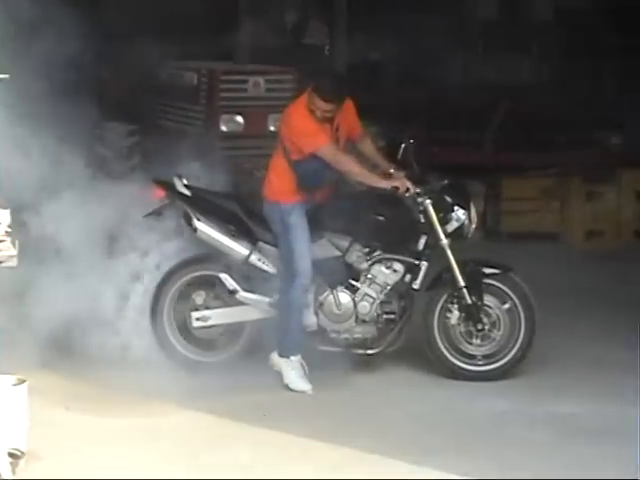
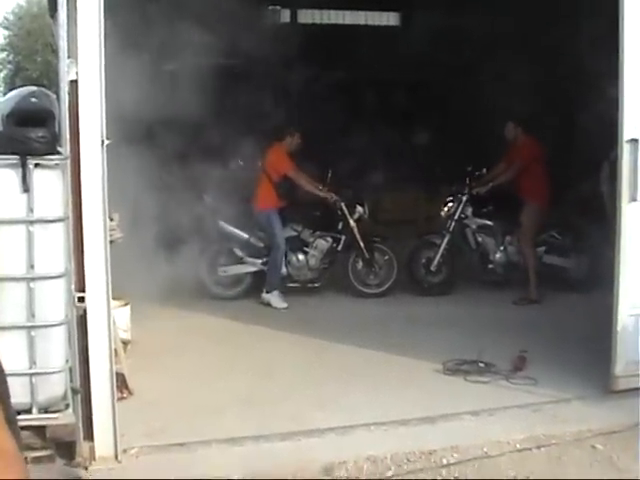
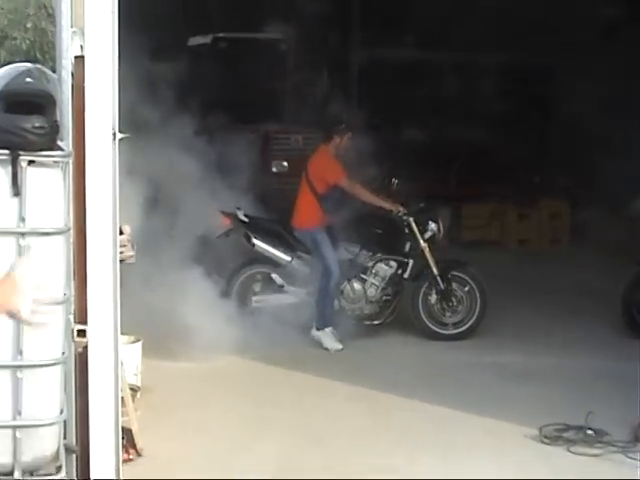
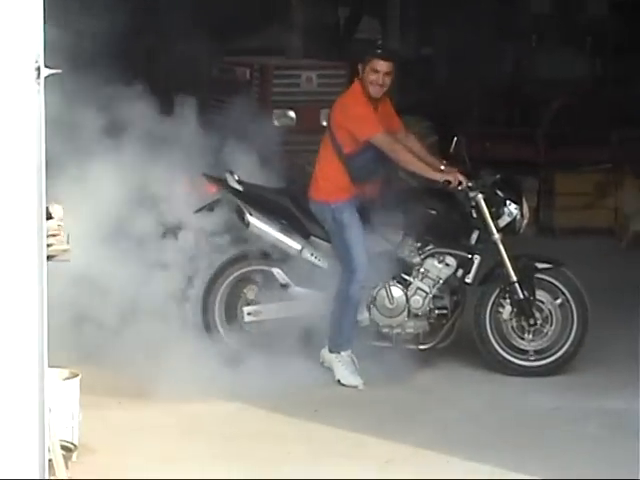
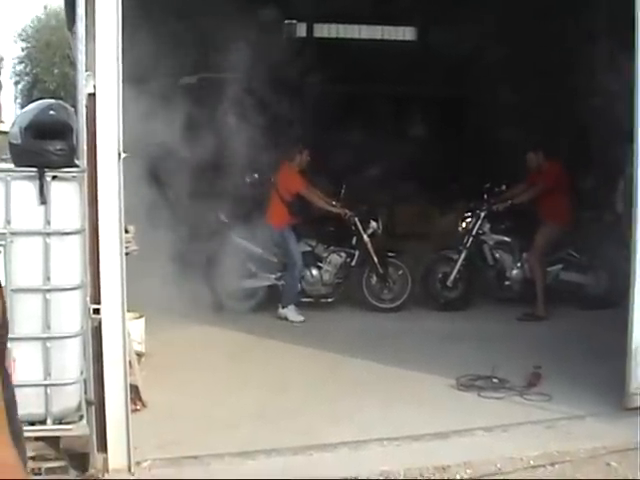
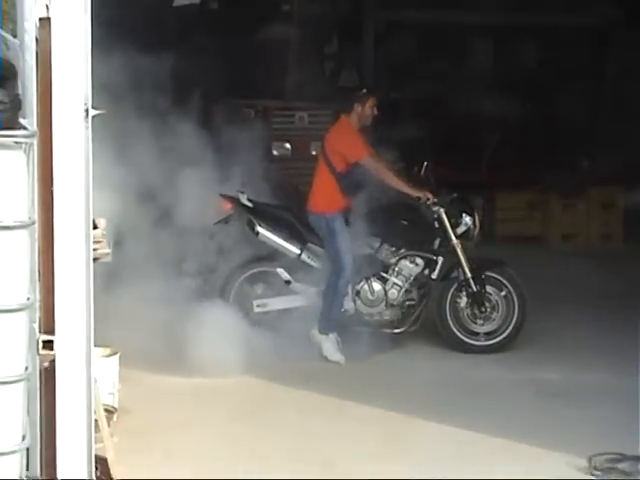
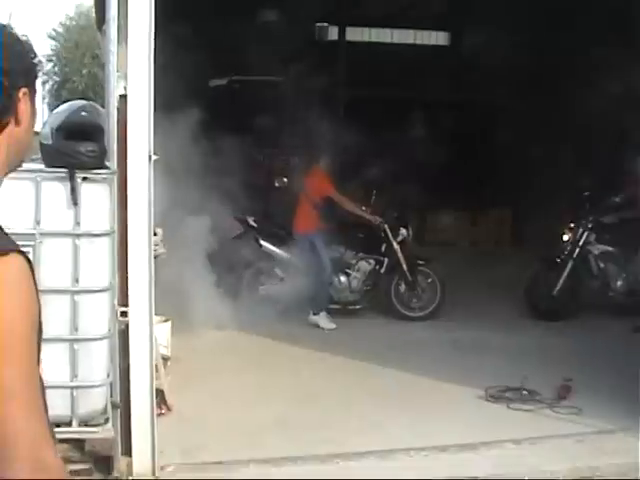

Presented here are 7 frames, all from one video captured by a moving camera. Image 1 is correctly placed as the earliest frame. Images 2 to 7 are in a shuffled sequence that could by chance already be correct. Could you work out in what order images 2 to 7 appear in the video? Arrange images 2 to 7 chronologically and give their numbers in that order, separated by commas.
4, 6, 3, 7, 5, 2
